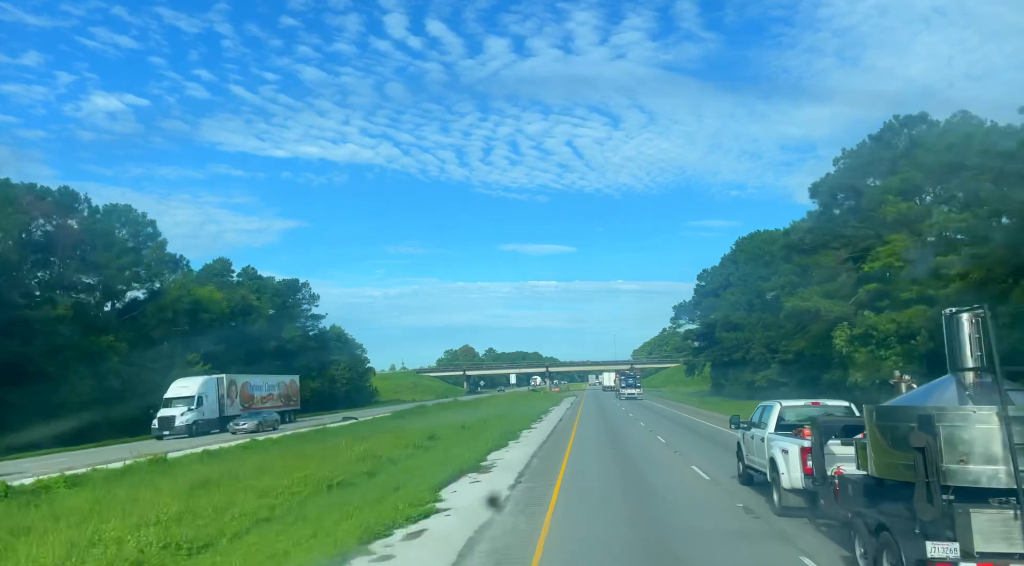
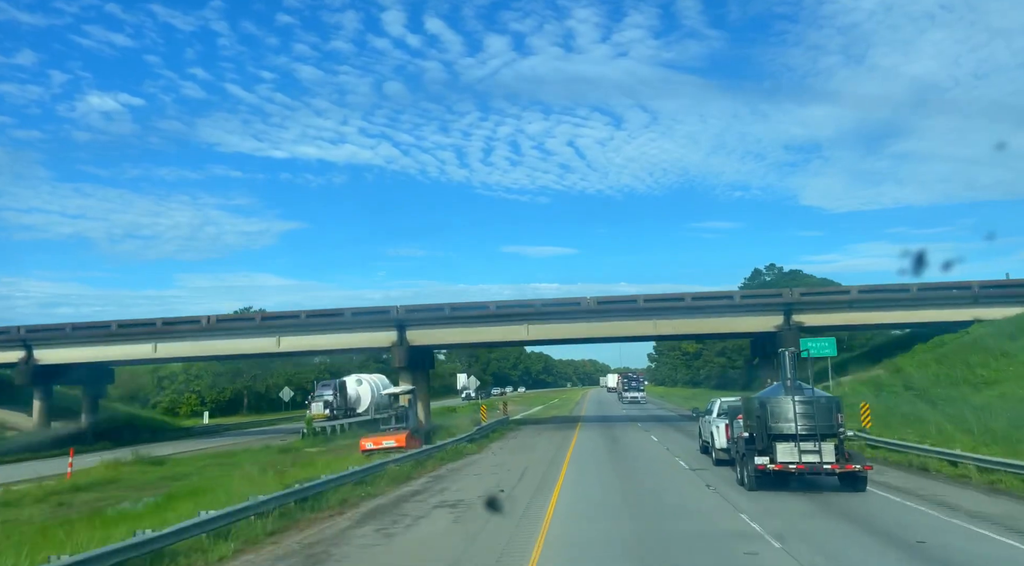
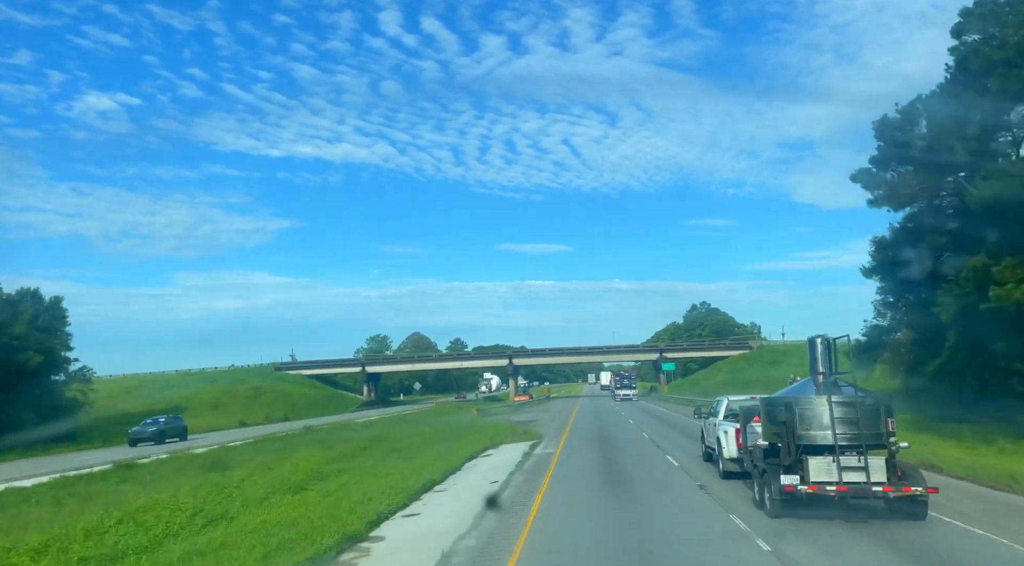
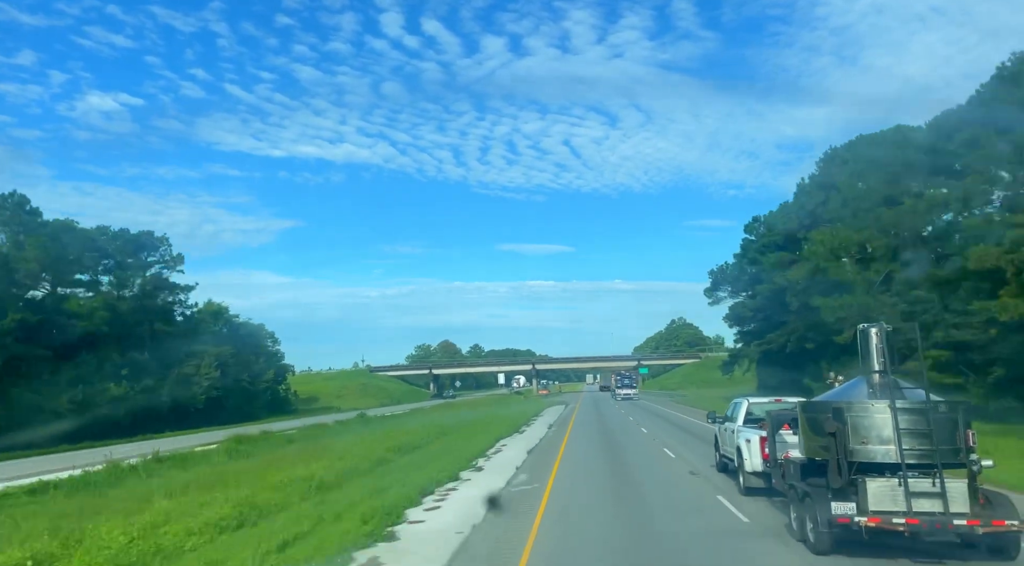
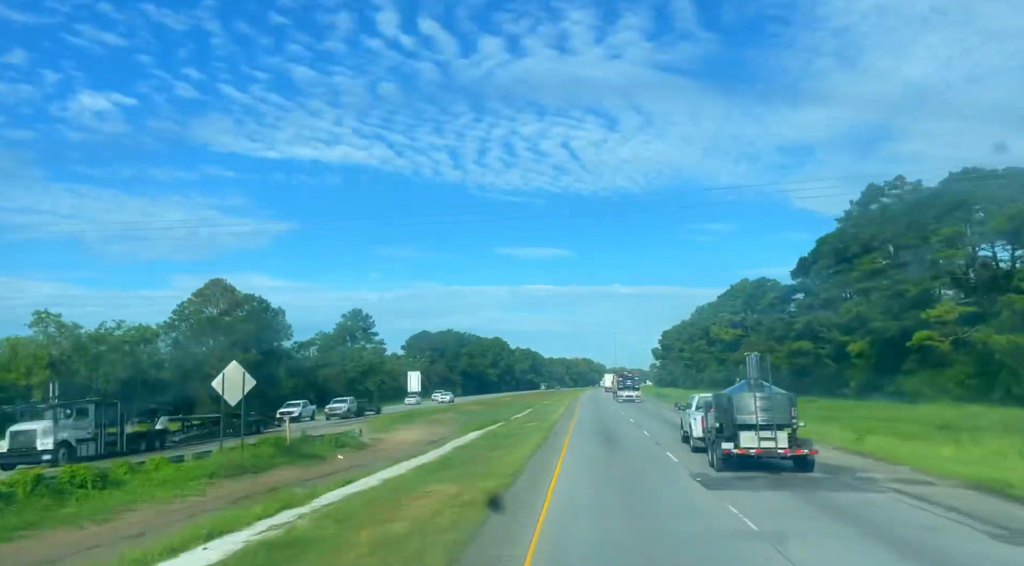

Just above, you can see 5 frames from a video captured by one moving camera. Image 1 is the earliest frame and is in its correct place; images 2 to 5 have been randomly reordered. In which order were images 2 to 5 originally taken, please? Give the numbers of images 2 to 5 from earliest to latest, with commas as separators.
4, 3, 2, 5
